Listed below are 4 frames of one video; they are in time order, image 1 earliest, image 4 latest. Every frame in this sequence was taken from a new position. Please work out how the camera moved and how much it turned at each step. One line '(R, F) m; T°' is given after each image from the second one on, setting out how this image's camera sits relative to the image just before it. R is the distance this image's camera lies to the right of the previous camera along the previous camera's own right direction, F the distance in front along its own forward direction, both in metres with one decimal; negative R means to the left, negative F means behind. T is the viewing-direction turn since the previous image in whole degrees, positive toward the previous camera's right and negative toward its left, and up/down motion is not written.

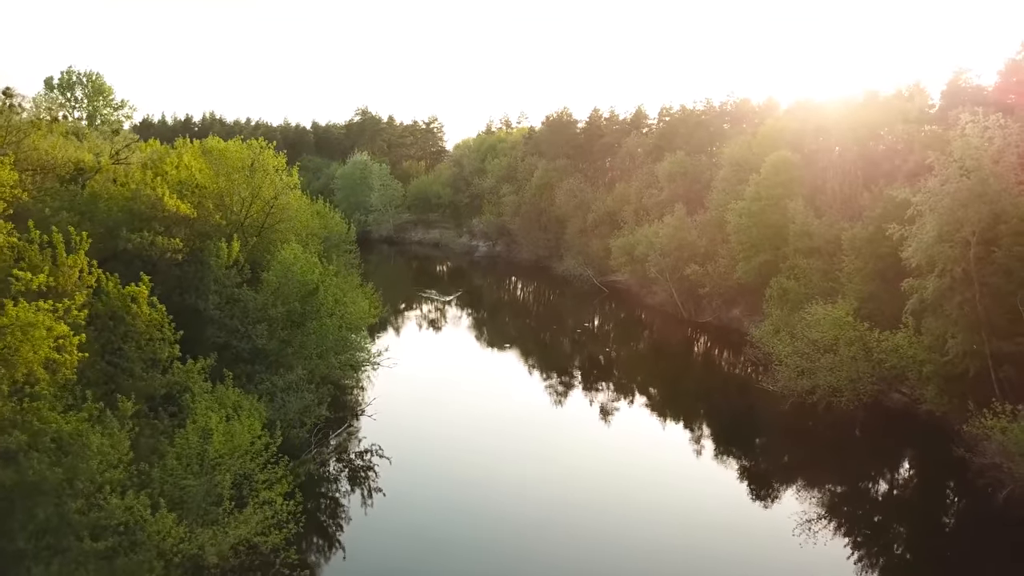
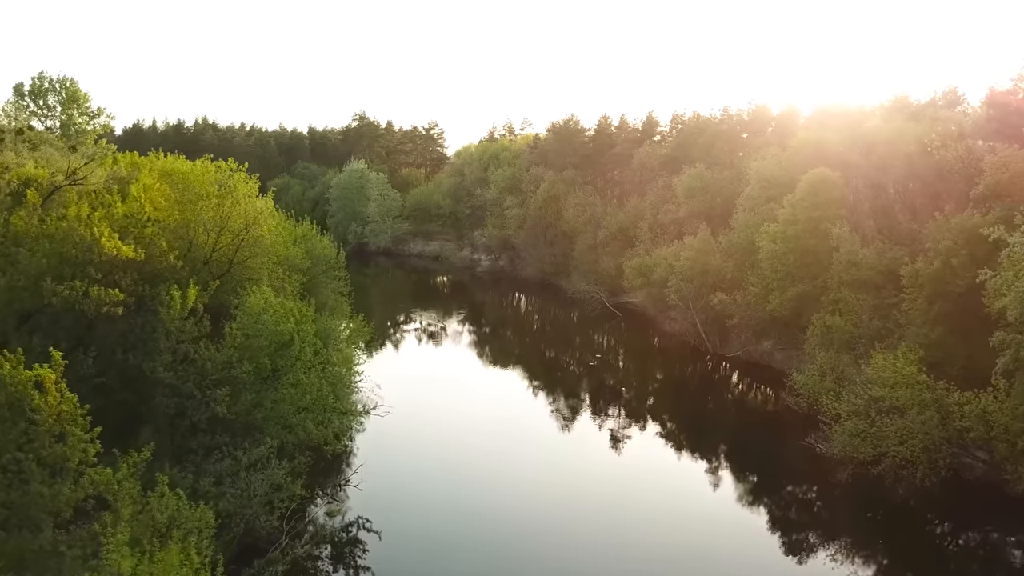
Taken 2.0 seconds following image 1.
(-0.2, +3.8) m; 0°
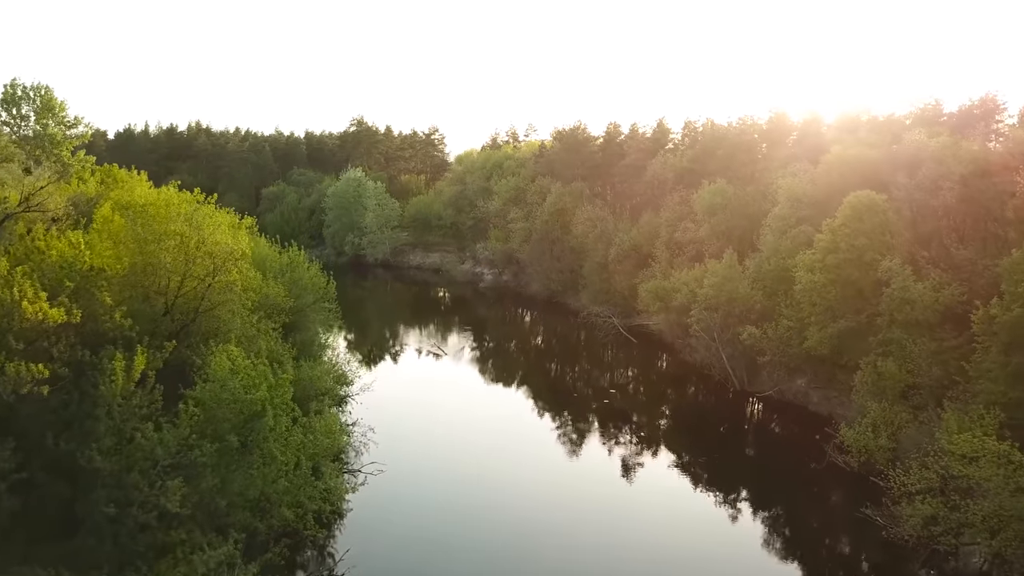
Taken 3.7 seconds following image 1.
(-0.3, +3.4) m; 0°
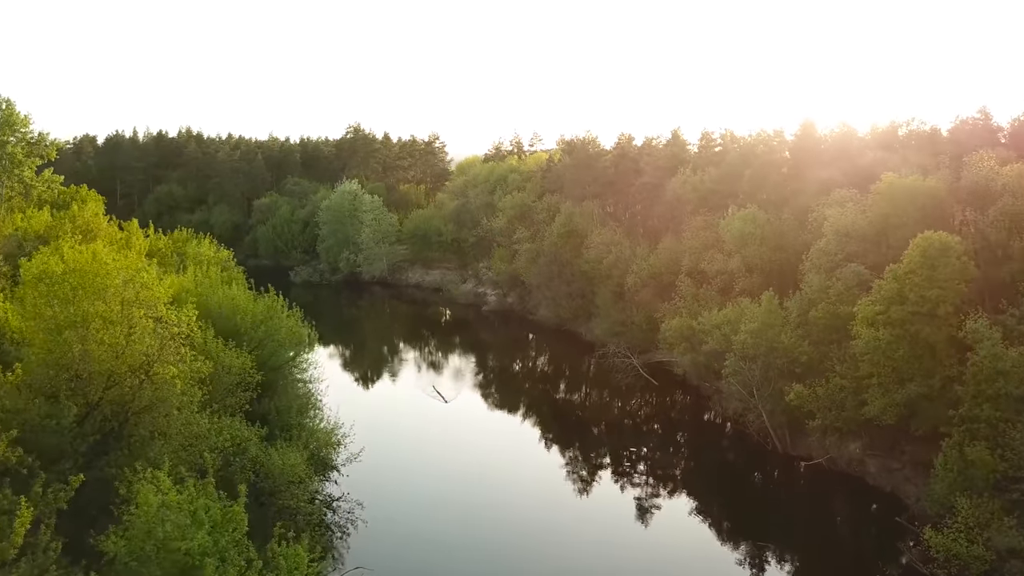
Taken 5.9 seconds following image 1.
(-0.3, +4.3) m; 0°
